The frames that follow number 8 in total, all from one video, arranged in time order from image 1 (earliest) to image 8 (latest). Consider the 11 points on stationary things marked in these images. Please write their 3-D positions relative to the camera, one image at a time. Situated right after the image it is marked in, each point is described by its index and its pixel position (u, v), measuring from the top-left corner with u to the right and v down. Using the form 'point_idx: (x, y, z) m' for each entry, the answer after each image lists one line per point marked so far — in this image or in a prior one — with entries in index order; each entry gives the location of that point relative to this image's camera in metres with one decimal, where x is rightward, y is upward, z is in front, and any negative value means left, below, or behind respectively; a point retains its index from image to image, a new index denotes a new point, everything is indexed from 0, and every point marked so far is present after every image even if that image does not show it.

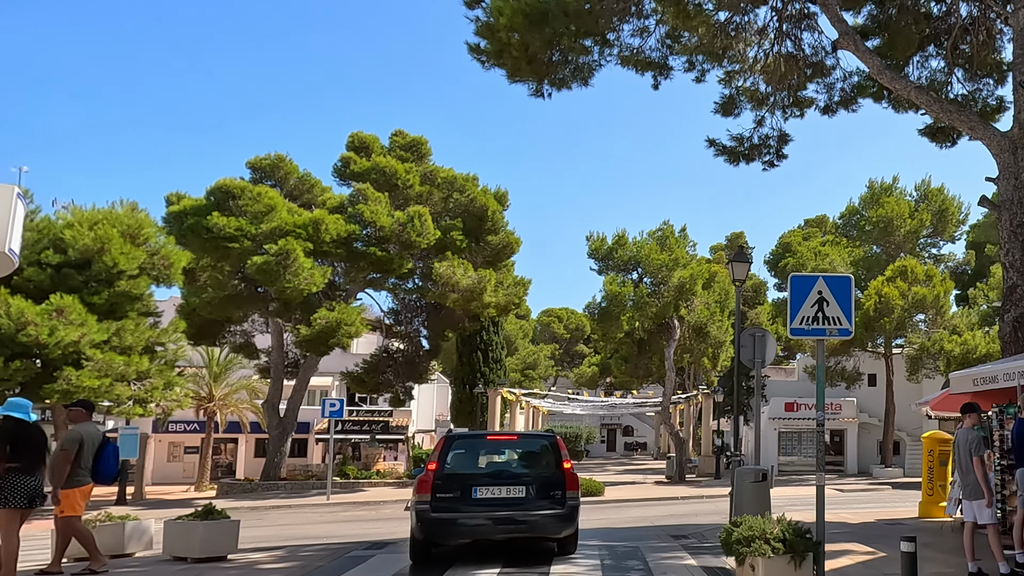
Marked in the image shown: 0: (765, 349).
0: (+3.2, -0.8, +12.1) m
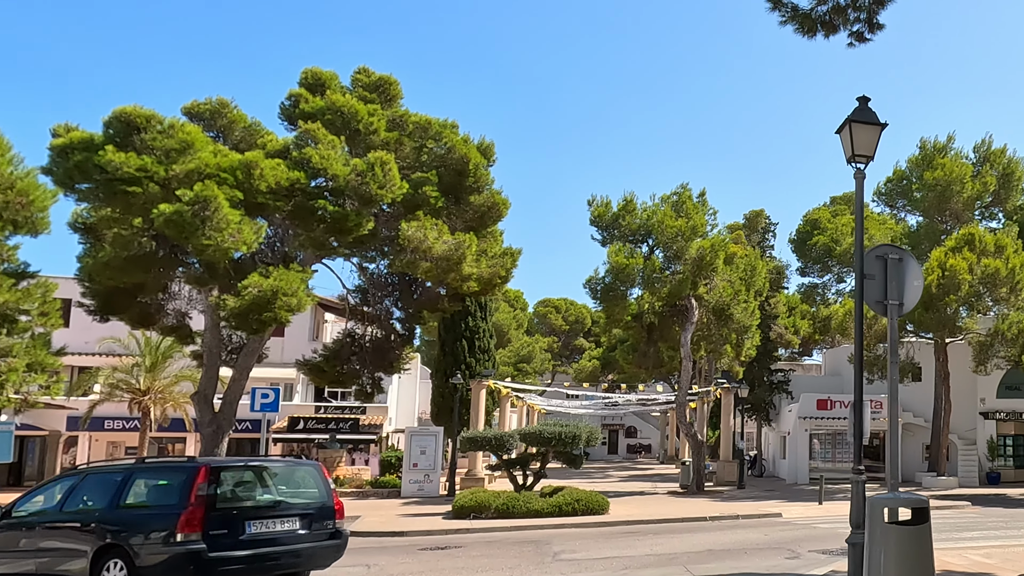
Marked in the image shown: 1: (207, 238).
0: (+2.8, +0.1, +6.8) m
1: (-6.1, +1.0, +19.0) m
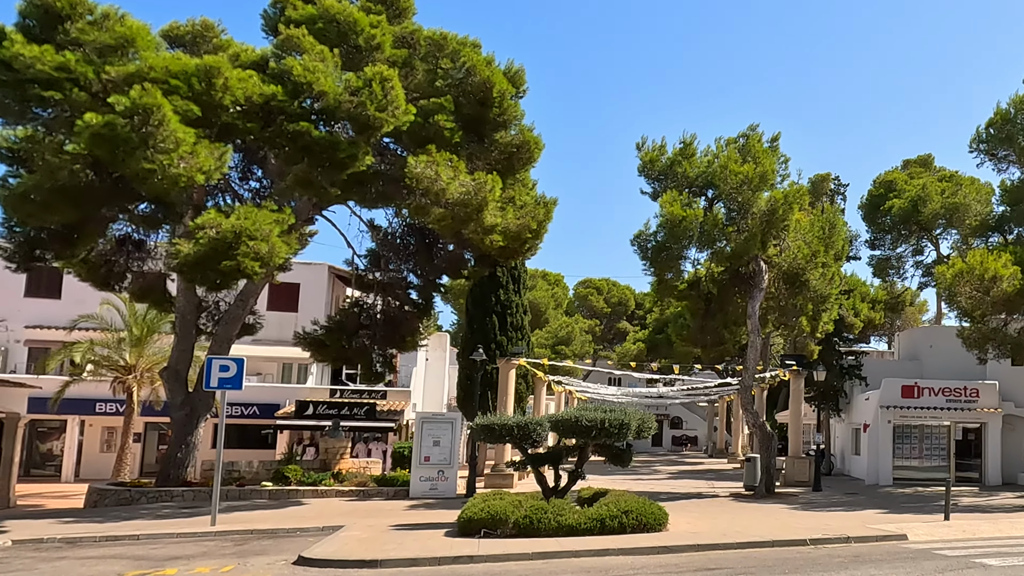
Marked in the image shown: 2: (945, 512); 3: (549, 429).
0: (+2.8, +0.8, +2.1) m
1: (-5.6, +1.9, +14.6) m
2: (+7.2, -3.7, +15.8) m
3: (+0.7, -2.7, +18.3) m
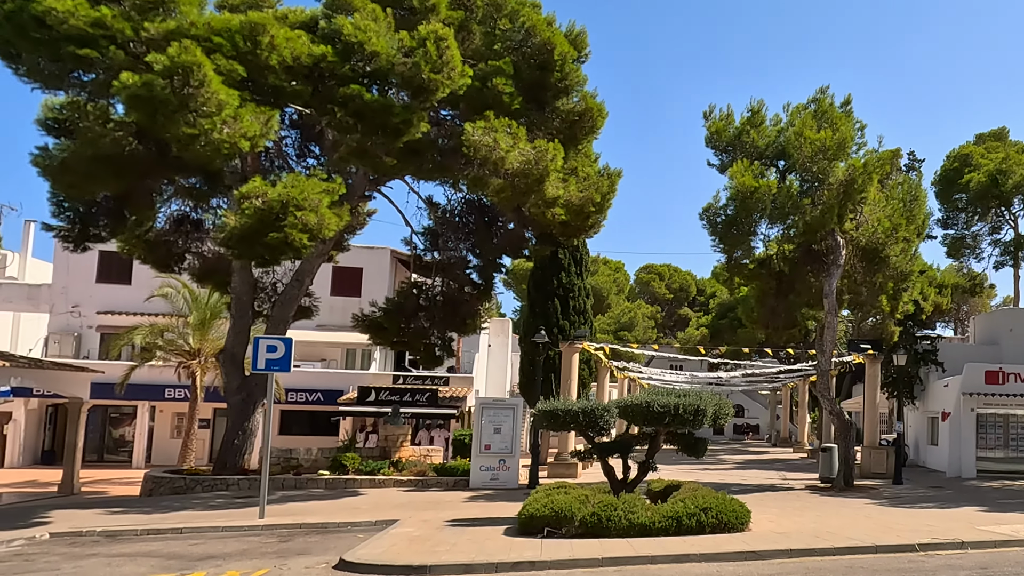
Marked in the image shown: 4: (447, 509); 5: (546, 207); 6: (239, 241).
0: (+3.2, +1.0, +0.7) m
1: (-4.6, +2.3, +13.6) m
2: (+8.3, -3.4, +14.2) m
3: (+1.9, -2.3, +17.1) m
4: (-1.2, -4.1, +17.7) m
5: (+0.6, +1.6, +18.7) m
6: (-4.2, +0.7, +14.7) m
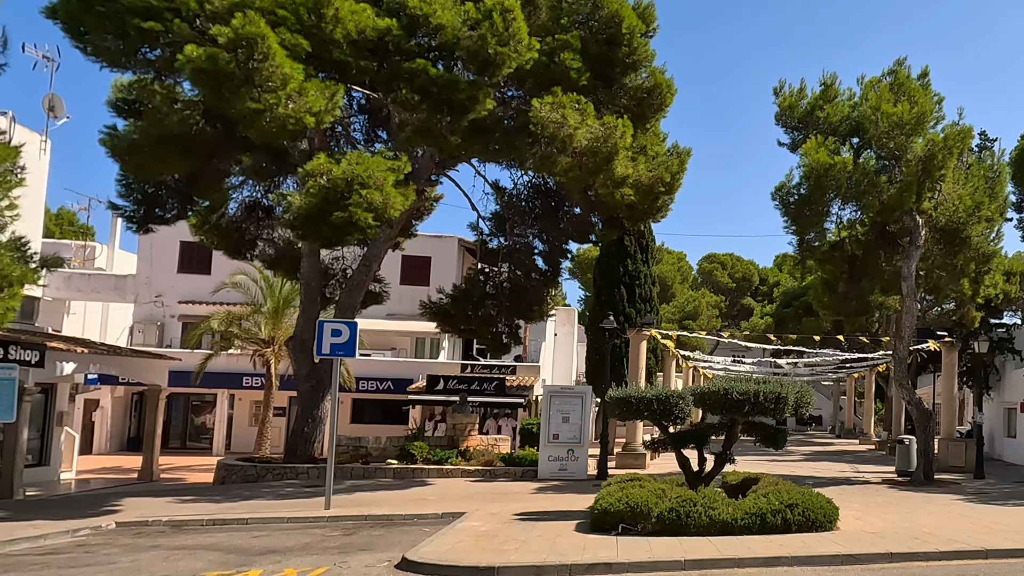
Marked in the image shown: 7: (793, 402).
0: (+3.7, +1.2, -0.1) m
1: (-3.5, +2.6, +13.1) m
2: (+9.4, -3.0, +13.2) m
3: (+3.1, -2.0, +16.3) m
4: (+0.1, -3.8, +17.1) m
5: (+1.9, +1.9, +17.9) m
6: (-3.1, +1.0, +14.2) m
7: (+4.7, -1.9, +15.9) m
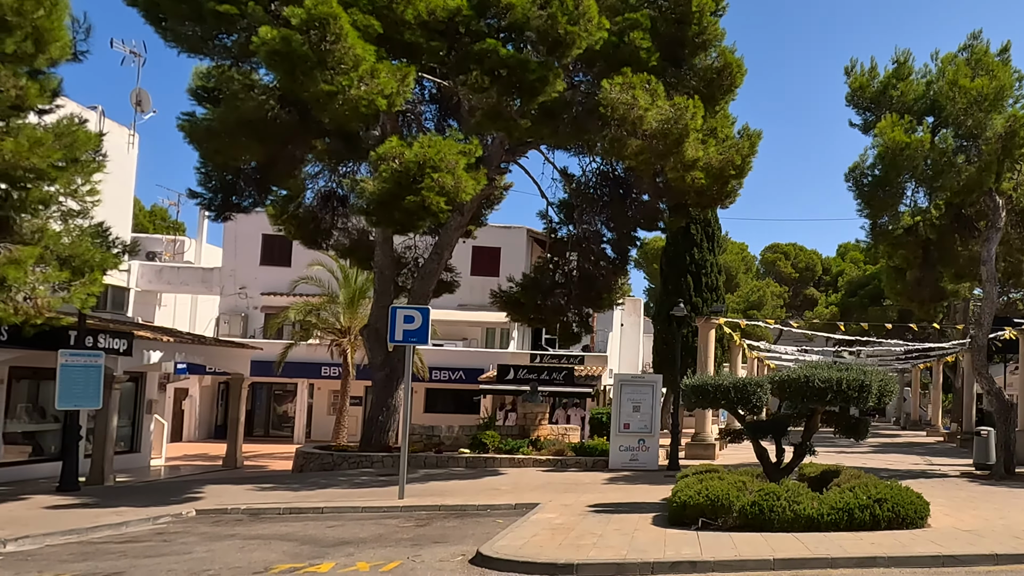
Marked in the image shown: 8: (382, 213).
0: (+4.1, +1.4, -0.7) m
1: (-2.5, +2.8, +12.8) m
2: (+10.5, -2.7, +12.4) m
3: (+4.3, -1.7, +15.8) m
4: (+1.3, -3.6, +16.7) m
5: (+3.2, +2.2, +17.5) m
6: (-2.0, +1.2, +13.9) m
7: (+5.9, -1.6, +15.3) m
8: (-1.9, +1.1, +14.0) m
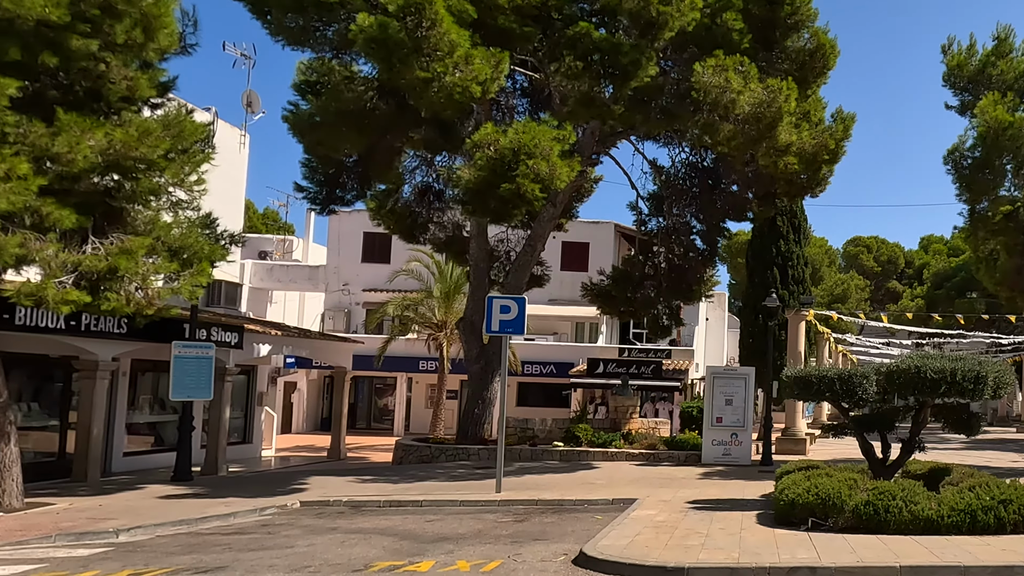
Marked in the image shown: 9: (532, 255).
0: (+4.6, +1.6, -1.2) m
1: (-1.2, +2.9, +12.7) m
2: (+11.8, -2.4, +11.5) m
3: (+5.9, -1.5, +15.2) m
4: (+3.0, -3.4, +16.3) m
5: (+4.8, +2.4, +16.9) m
6: (-0.6, +1.4, +13.7) m
7: (+7.4, -1.4, +14.6) m
8: (-0.5, +1.3, +13.8) m
9: (+0.3, +0.6, +16.7) m
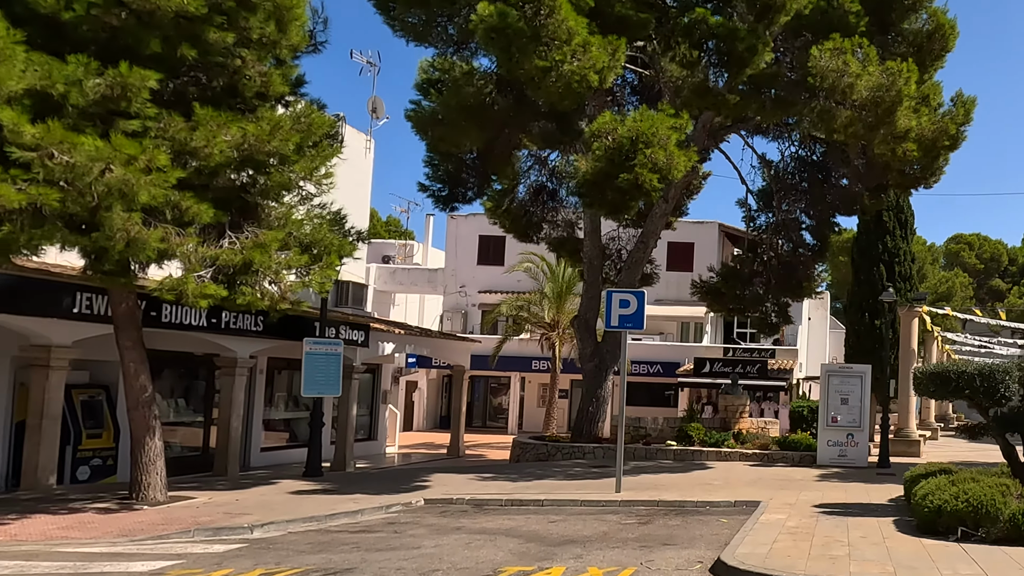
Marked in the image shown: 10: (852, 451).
0: (+5.2, +2.0, -1.8) m
1: (+0.4, +3.0, +12.5) m
2: (+13.3, -2.1, +10.2) m
3: (+7.7, -1.3, +14.4) m
4: (+4.9, -3.3, +15.7) m
5: (+6.7, +2.5, +16.3) m
6: (+1.1, +1.5, +13.5) m
7: (+9.2, -1.1, +13.7) m
8: (+1.2, +1.4, +13.5) m
9: (+2.3, +0.7, +16.3) m
10: (+6.2, -2.9, +17.0) m
